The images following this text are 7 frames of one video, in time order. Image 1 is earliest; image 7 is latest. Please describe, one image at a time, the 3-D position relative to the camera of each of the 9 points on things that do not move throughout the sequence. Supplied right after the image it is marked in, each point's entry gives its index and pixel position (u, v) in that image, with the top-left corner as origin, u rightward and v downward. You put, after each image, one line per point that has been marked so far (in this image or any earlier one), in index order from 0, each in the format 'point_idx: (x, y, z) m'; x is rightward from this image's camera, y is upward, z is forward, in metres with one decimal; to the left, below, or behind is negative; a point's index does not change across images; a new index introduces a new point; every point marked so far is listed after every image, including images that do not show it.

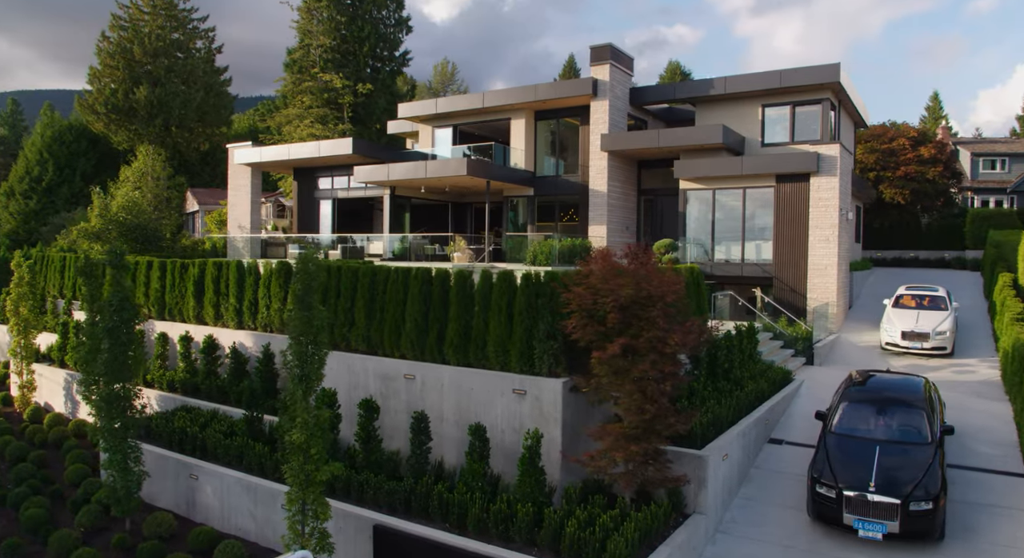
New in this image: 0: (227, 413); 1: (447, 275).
0: (-5.0, -2.4, +13.6) m
1: (-1.0, +0.1, +12.0) m
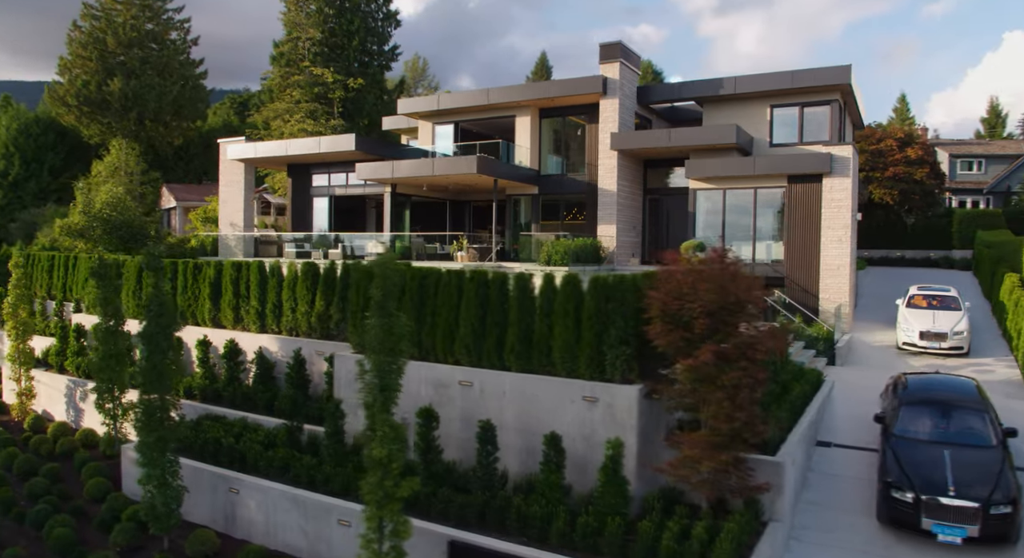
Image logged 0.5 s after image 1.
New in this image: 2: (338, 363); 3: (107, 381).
0: (-4.2, -2.4, +13.0) m
1: (-0.1, 0.0, +11.6) m
2: (-2.8, -1.4, +12.7) m
3: (-7.6, -1.9, +14.4) m
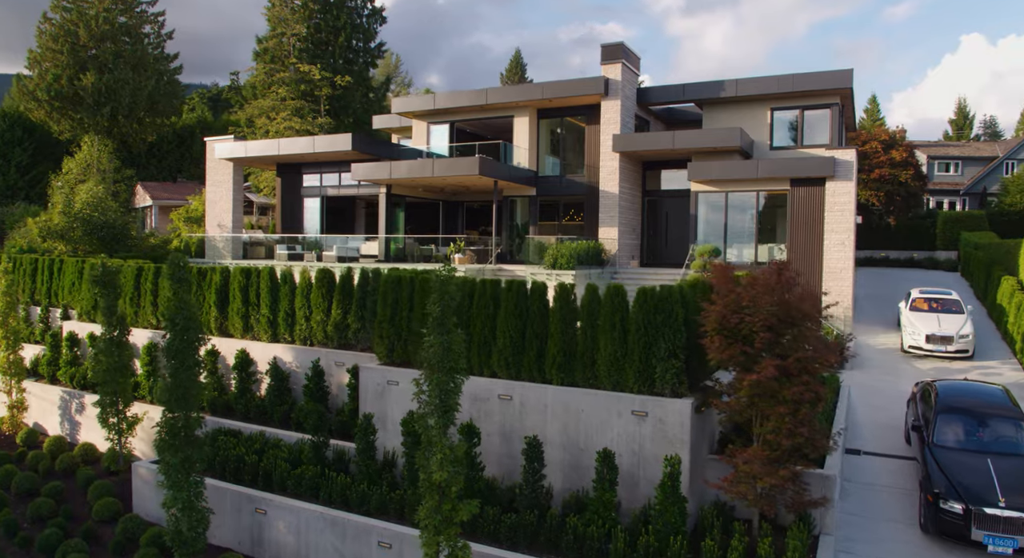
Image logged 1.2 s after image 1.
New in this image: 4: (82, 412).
0: (-3.7, -2.6, +12.5) m
1: (+0.5, -0.1, +11.3) m
2: (-2.3, -1.5, +12.2) m
3: (-7.1, -2.1, +13.7) m
4: (-8.5, -2.6, +15.2) m
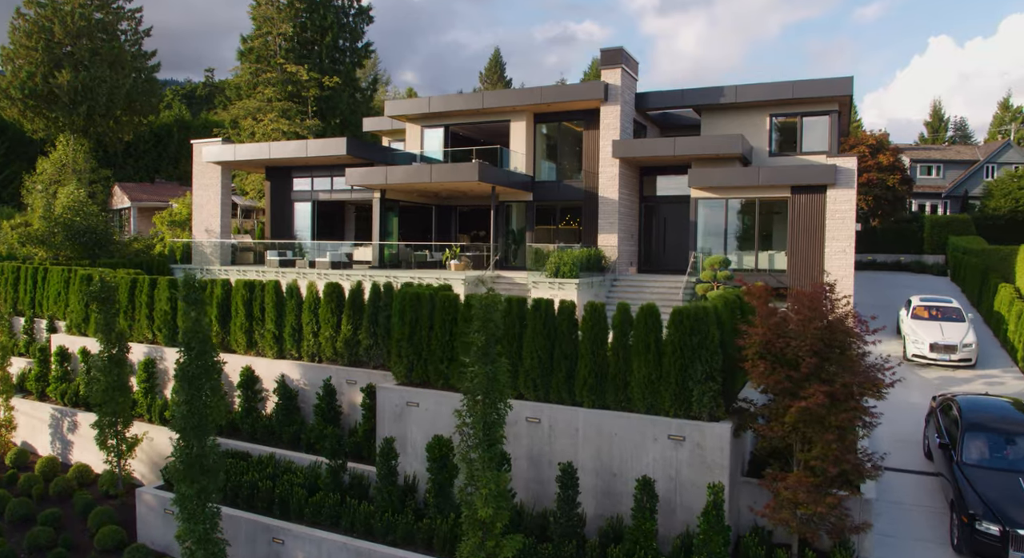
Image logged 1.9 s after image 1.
0: (-3.3, -2.8, +12.0) m
1: (+0.9, -0.4, +10.9) m
2: (-2.0, -1.8, +11.8) m
3: (-6.8, -2.3, +13.1) m
4: (-8.2, -2.9, +14.6) m
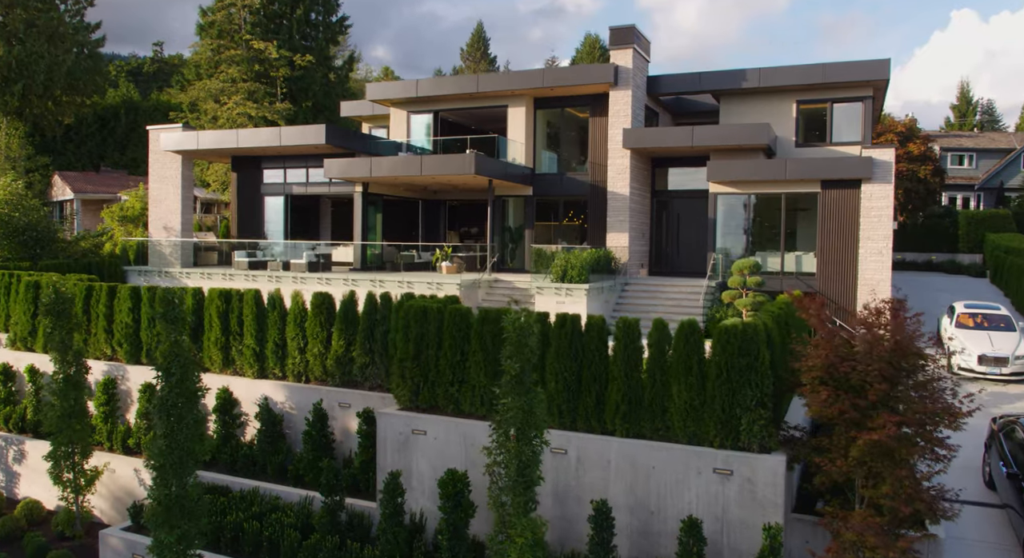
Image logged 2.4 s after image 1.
0: (-3.2, -3.0, +10.4) m
1: (+1.0, -0.5, +9.3) m
2: (-1.8, -1.9, +10.2) m
3: (-6.6, -2.5, +11.5) m
4: (-8.1, -3.1, +13.0) m
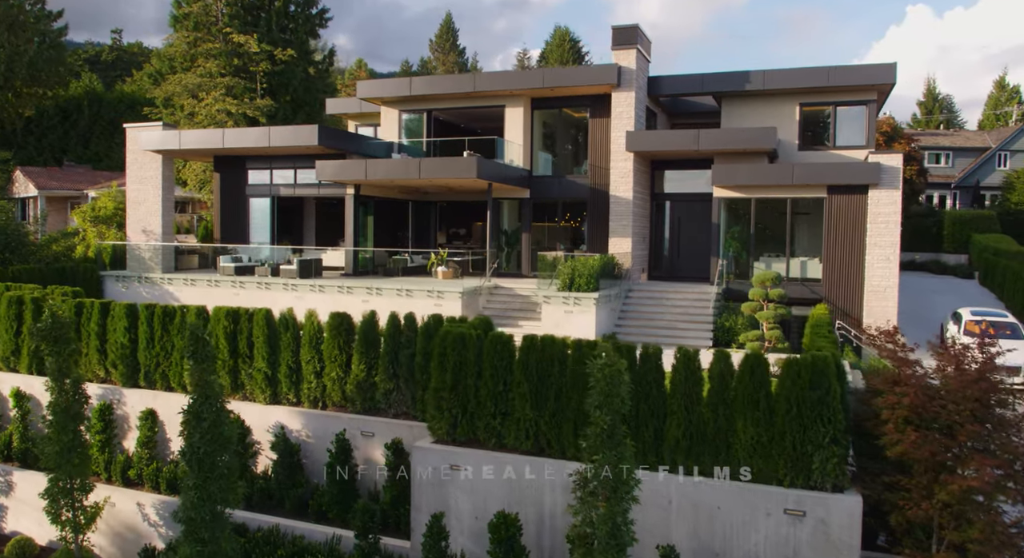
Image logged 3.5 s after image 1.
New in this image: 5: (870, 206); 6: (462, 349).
0: (-2.6, -3.3, +9.7) m
1: (+1.6, -0.8, +8.8) m
2: (-1.2, -2.2, +9.5) m
3: (-6.2, -2.8, +10.6) m
4: (-7.7, -3.4, +12.1) m
5: (+8.8, +1.8, +19.1) m
6: (-0.6, -0.9, +9.6) m
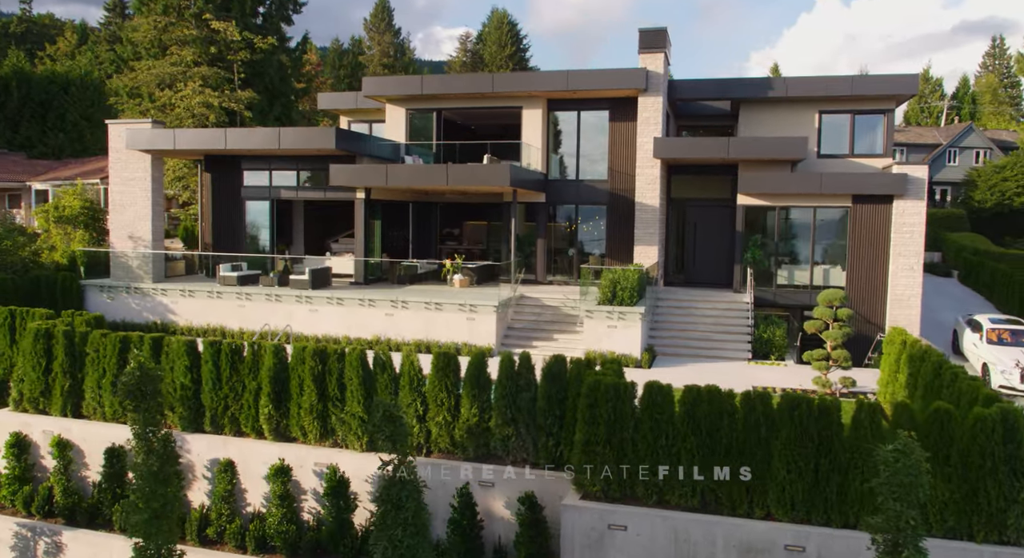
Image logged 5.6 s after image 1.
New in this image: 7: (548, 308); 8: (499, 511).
0: (-0.8, -3.9, +9.0) m
1: (+3.5, -1.4, +8.4) m
2: (+0.6, -2.8, +8.9) m
3: (-4.4, -3.3, +9.5) m
4: (-6.0, -3.9, +10.8) m
5: (+9.6, +1.6, +19.4) m
6: (+1.2, -1.4, +9.0) m
7: (+0.9, -0.7, +19.2) m
8: (-0.2, -3.0, +10.0) m
